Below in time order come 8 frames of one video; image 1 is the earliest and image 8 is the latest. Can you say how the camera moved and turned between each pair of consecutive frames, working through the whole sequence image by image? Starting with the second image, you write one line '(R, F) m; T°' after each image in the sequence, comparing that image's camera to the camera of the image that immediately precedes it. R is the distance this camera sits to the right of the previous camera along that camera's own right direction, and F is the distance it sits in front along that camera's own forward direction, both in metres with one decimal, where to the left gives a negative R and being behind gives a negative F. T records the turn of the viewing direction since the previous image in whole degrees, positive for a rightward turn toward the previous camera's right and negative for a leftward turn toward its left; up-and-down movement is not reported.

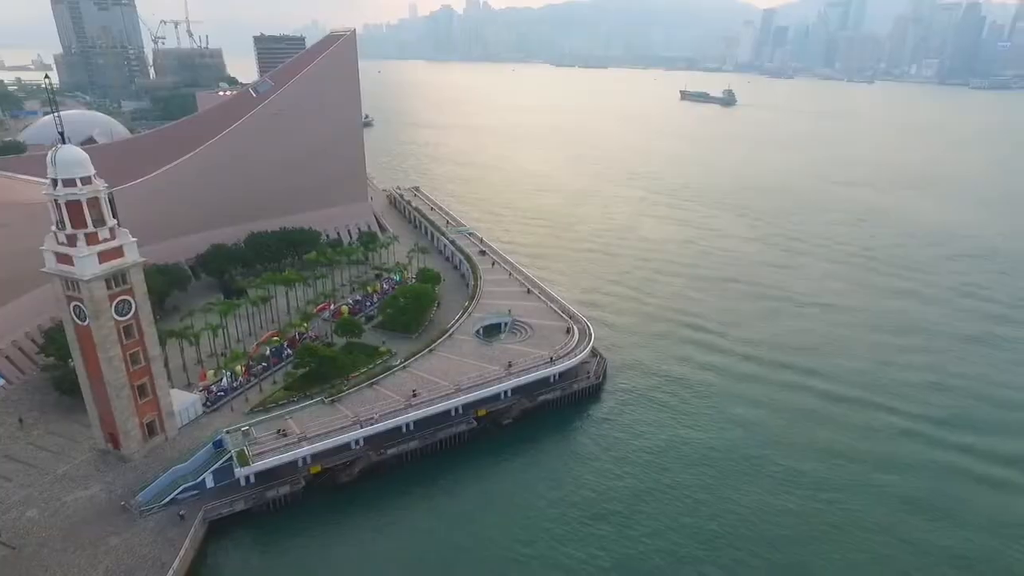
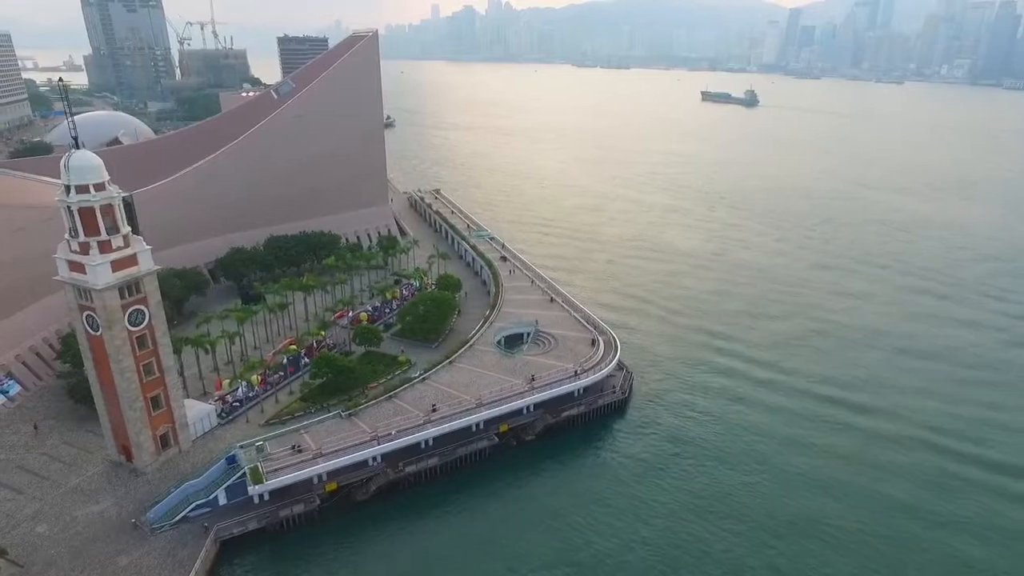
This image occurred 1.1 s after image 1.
(-0.3, +1.2) m; -2°
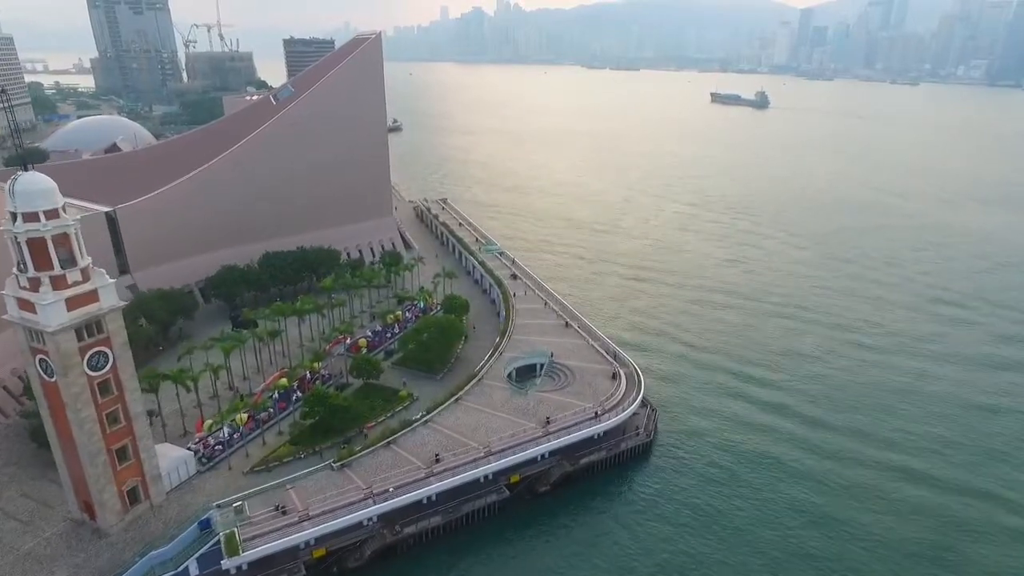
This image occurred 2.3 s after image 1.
(-0.2, +3.2) m; -1°
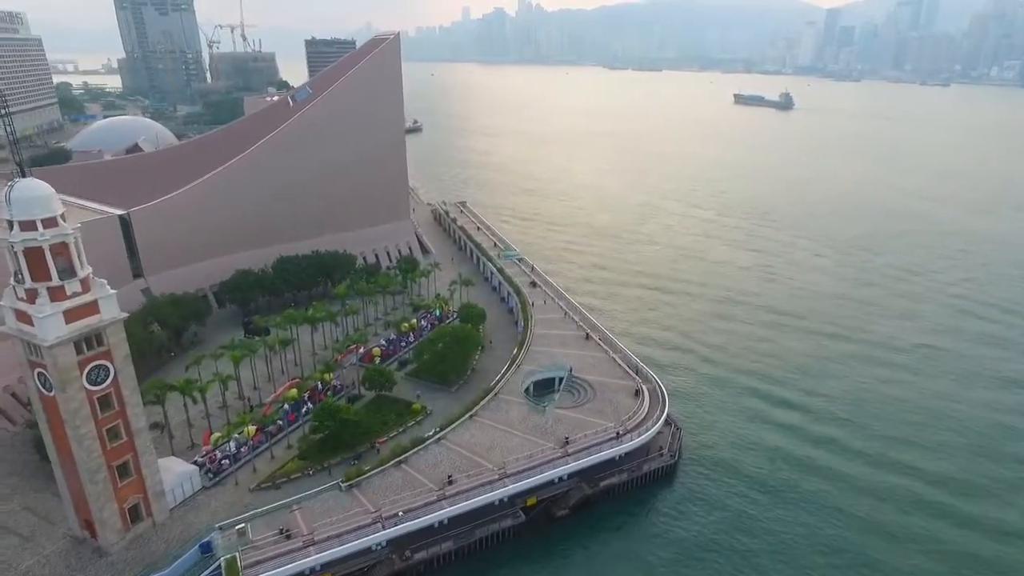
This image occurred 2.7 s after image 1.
(0.0, +1.3) m; -2°
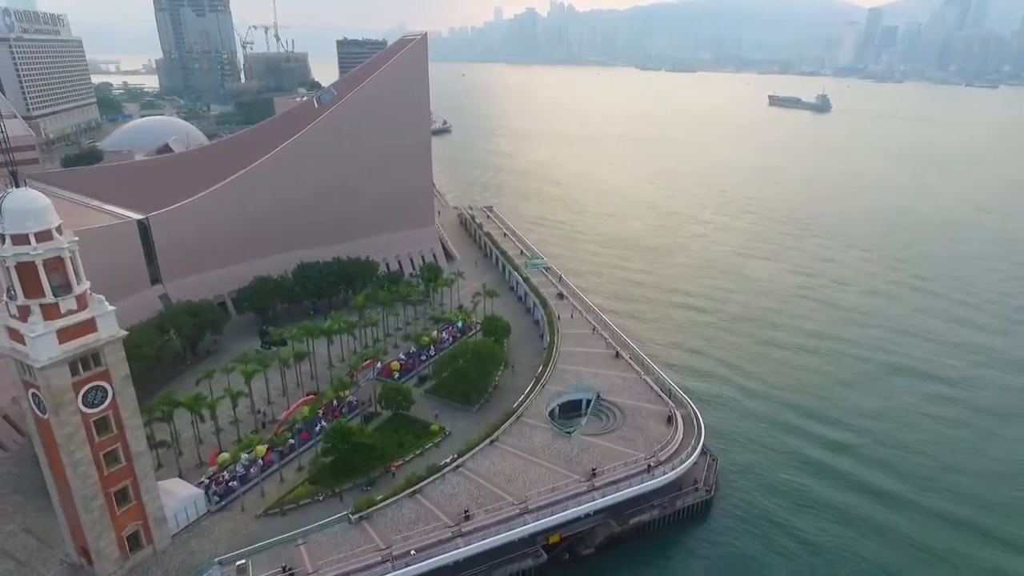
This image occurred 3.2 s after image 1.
(+0.1, +1.8) m; -3°
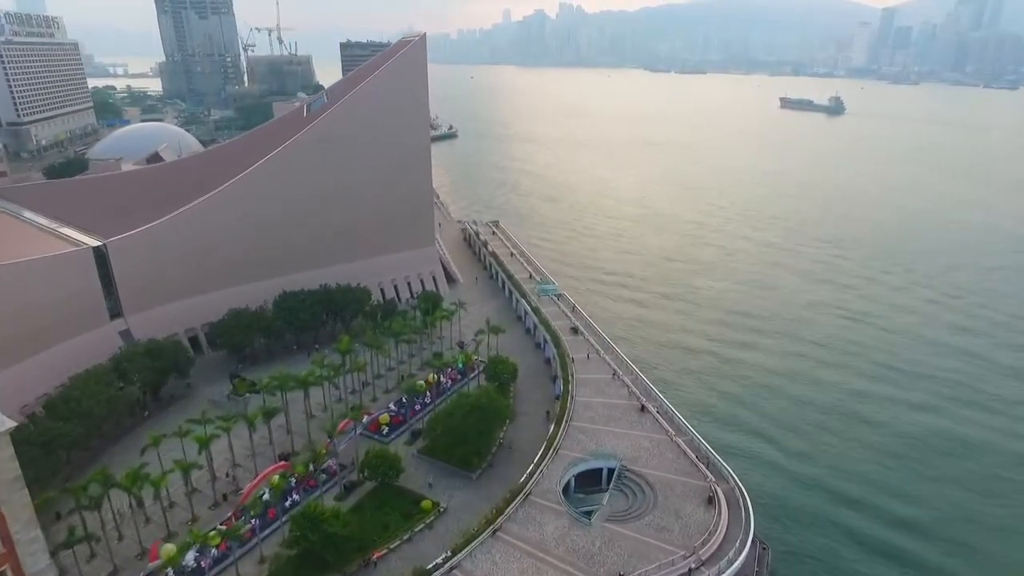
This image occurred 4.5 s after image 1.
(0.0, +4.7) m; -1°
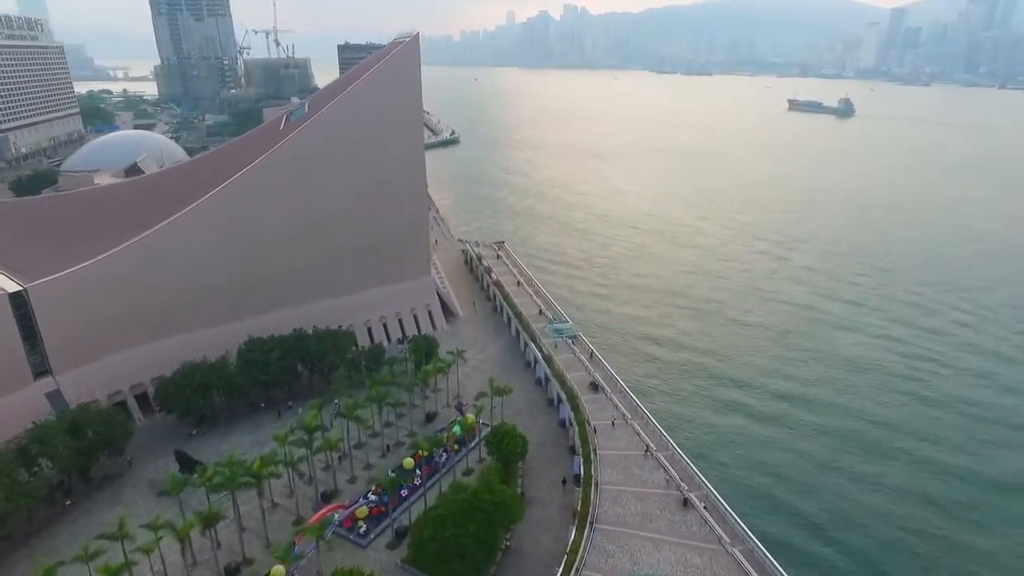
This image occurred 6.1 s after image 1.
(-0.2, +5.8) m; 0°
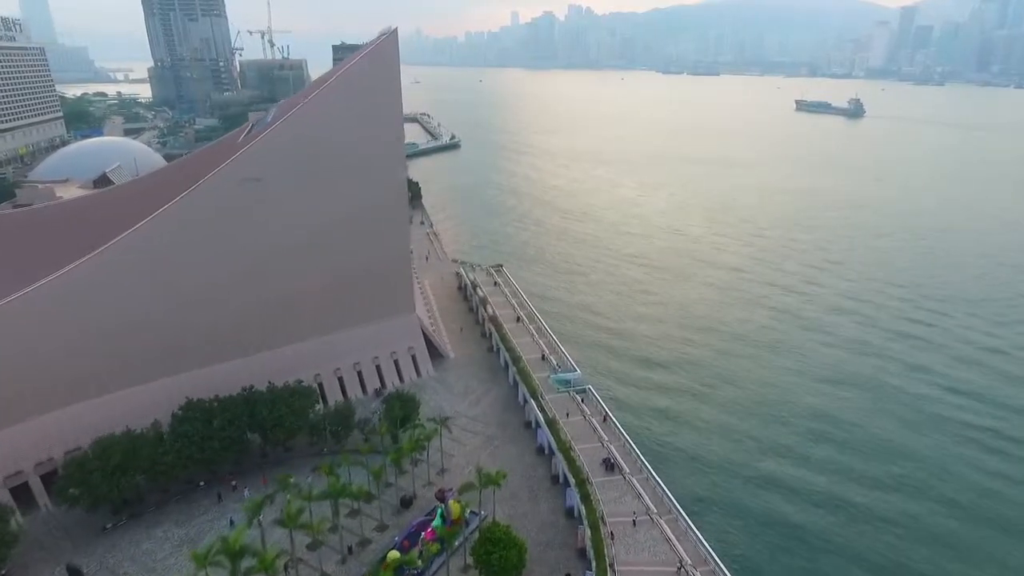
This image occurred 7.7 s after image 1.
(+0.4, +5.9) m; 0°
